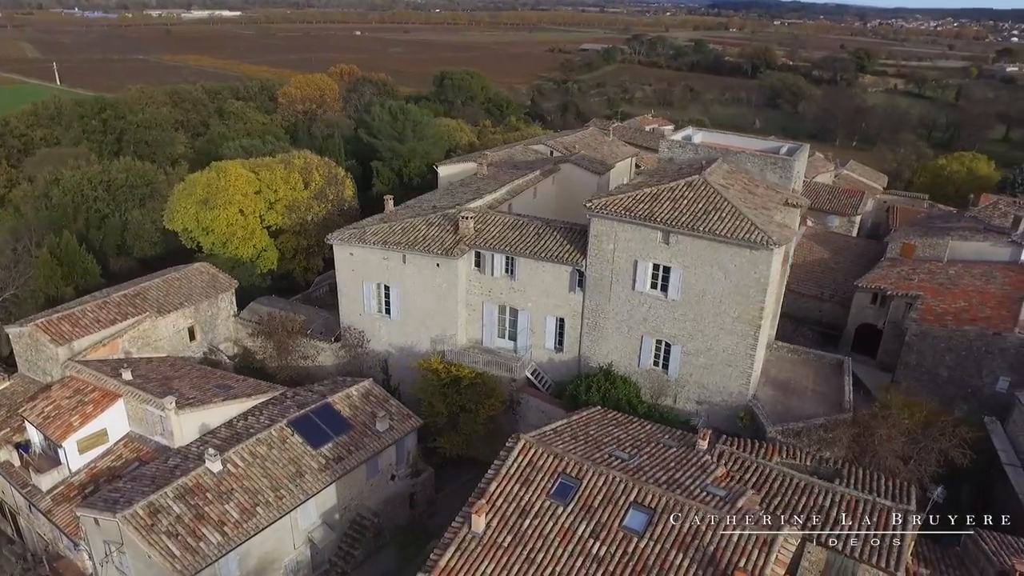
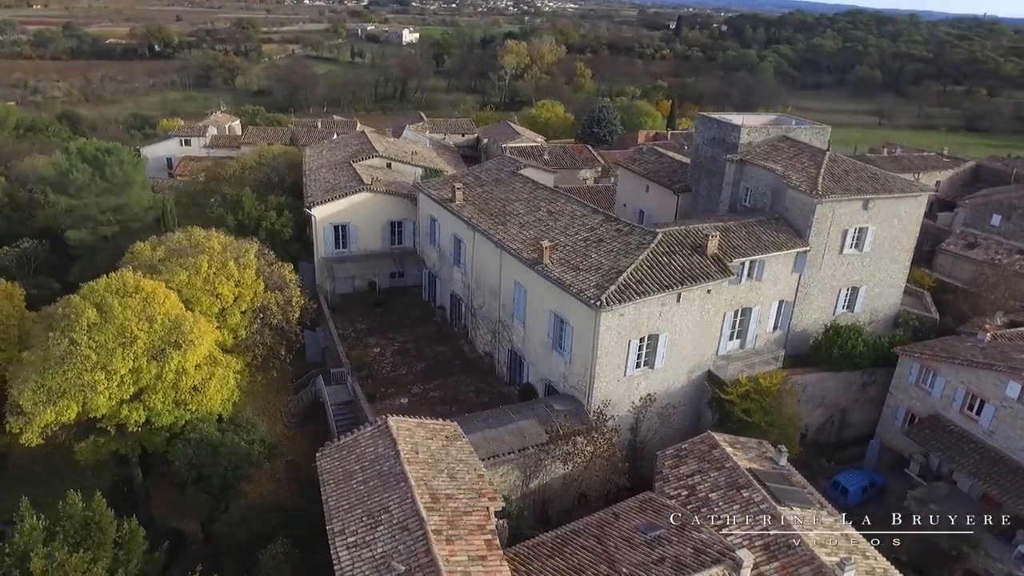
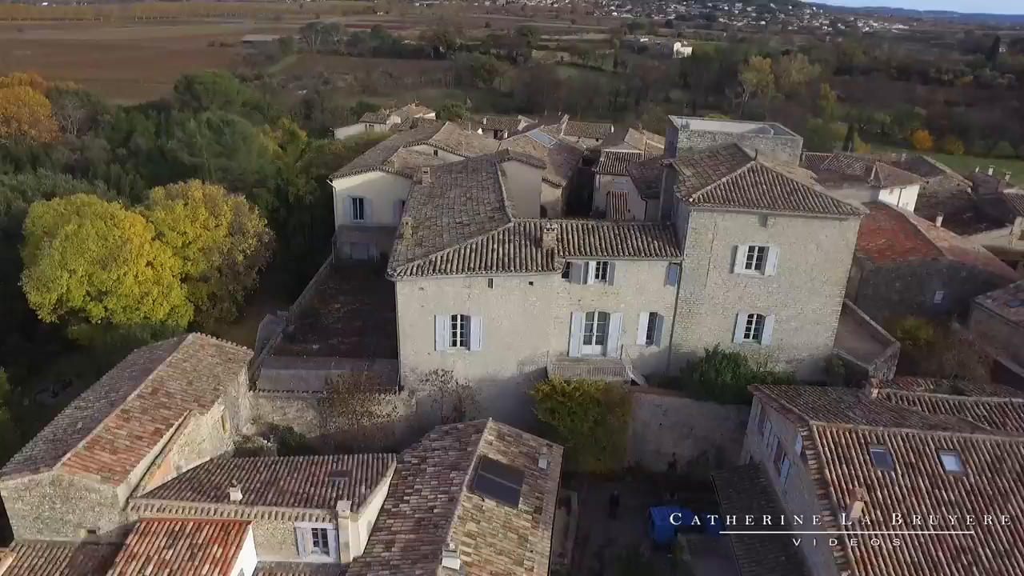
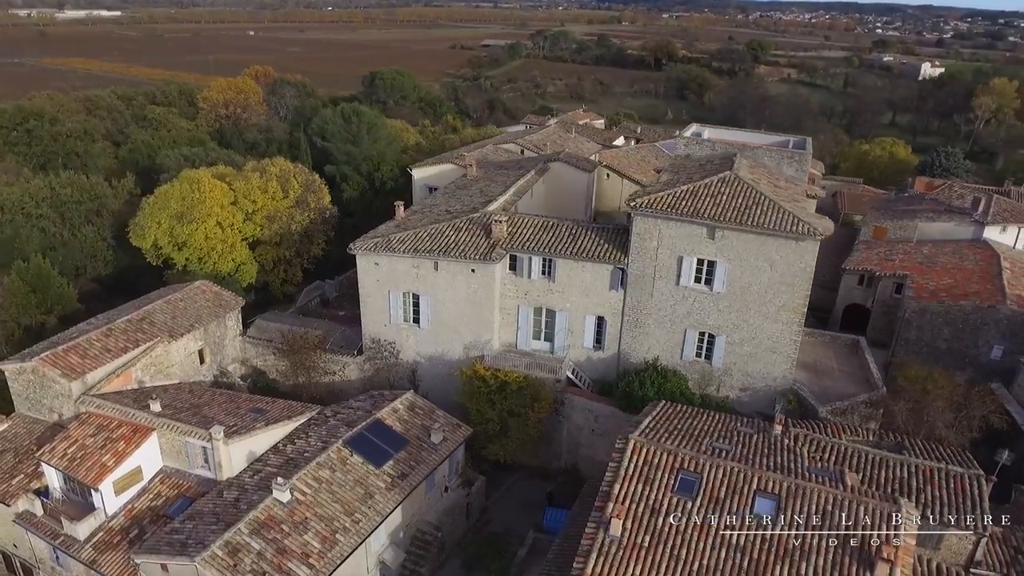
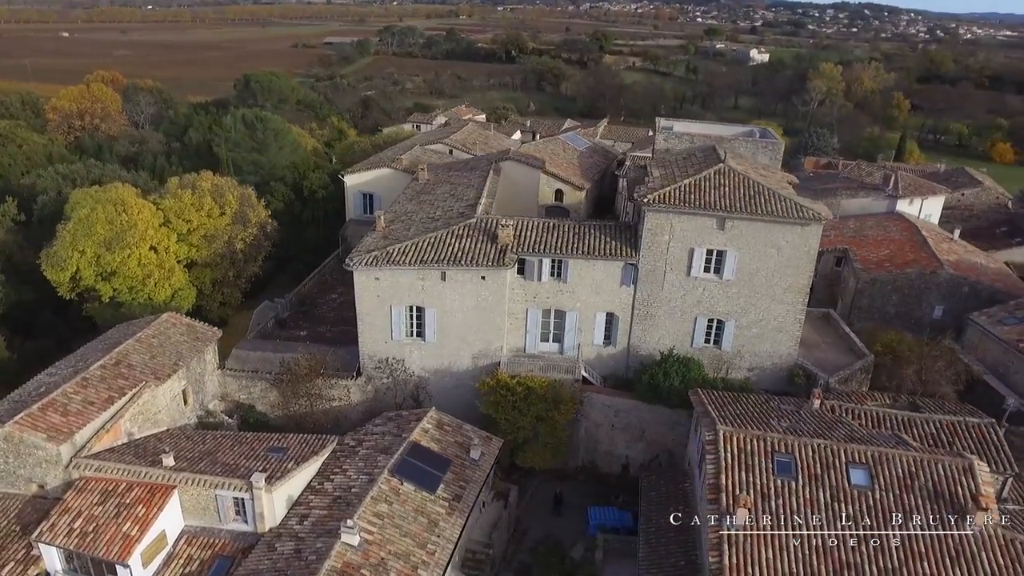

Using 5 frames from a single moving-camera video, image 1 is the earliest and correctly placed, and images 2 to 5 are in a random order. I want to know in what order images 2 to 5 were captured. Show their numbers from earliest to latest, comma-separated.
4, 5, 3, 2
